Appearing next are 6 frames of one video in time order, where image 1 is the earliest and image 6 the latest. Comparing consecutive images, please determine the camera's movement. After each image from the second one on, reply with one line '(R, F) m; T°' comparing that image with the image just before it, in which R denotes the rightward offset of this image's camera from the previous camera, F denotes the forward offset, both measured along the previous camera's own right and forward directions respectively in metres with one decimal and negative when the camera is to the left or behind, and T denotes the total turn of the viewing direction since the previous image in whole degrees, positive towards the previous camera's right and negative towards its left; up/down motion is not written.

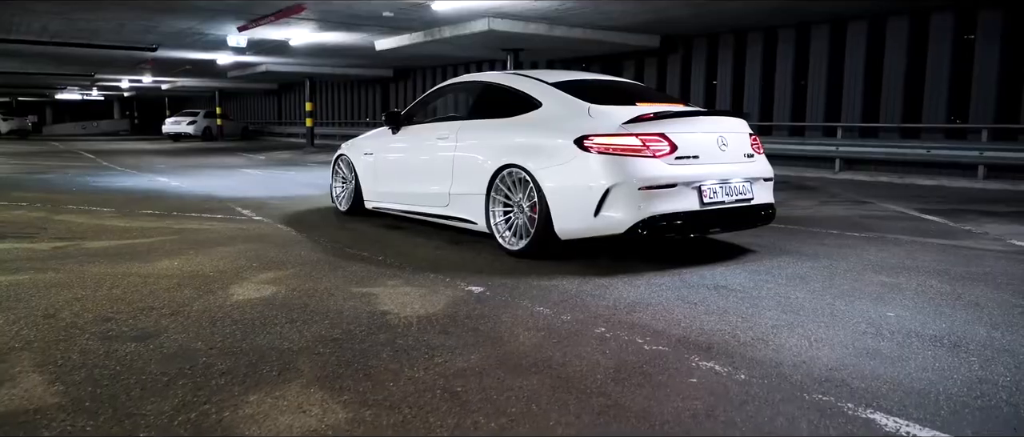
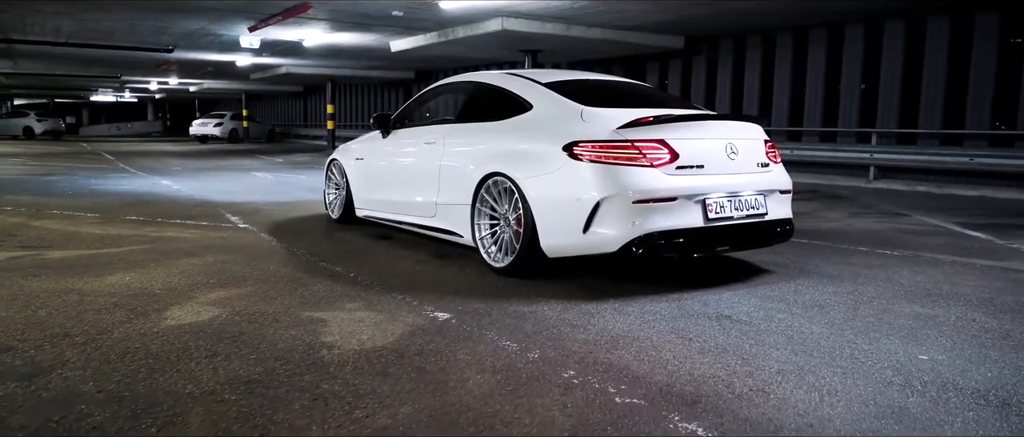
(+0.4, +0.7) m; -2°
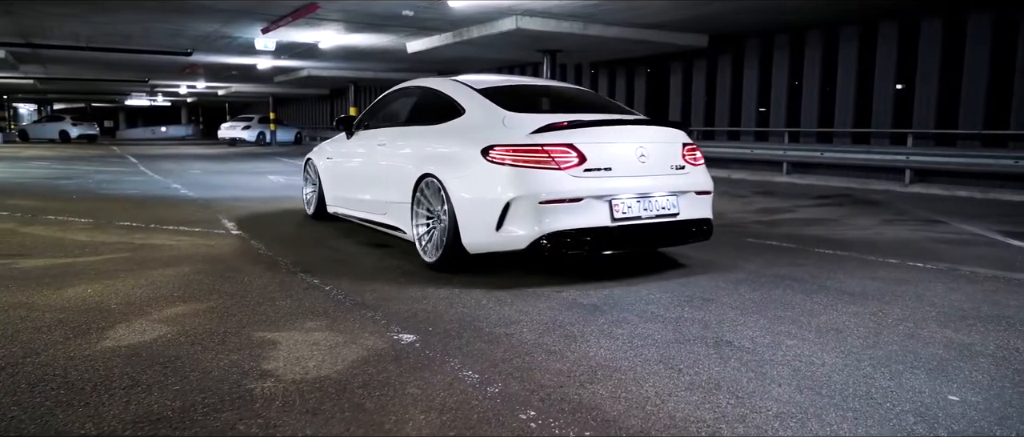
(+0.3, +0.5) m; -2°
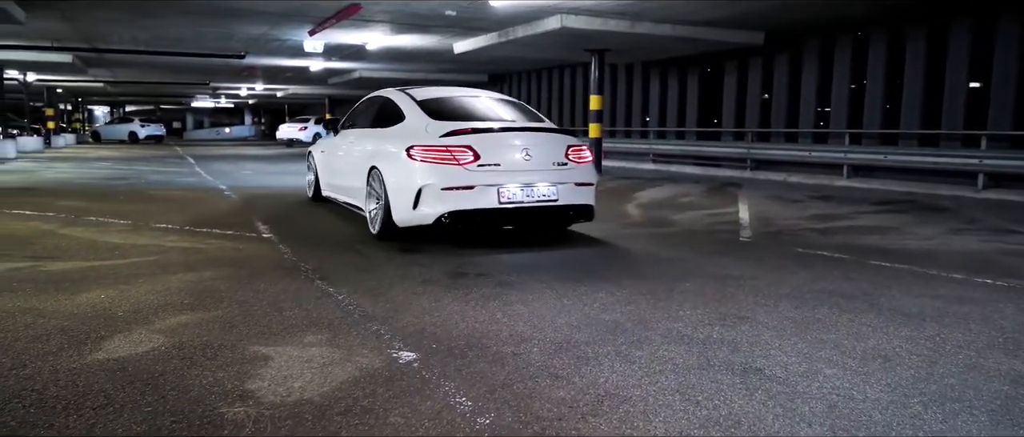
(+0.2, +0.3) m; -4°
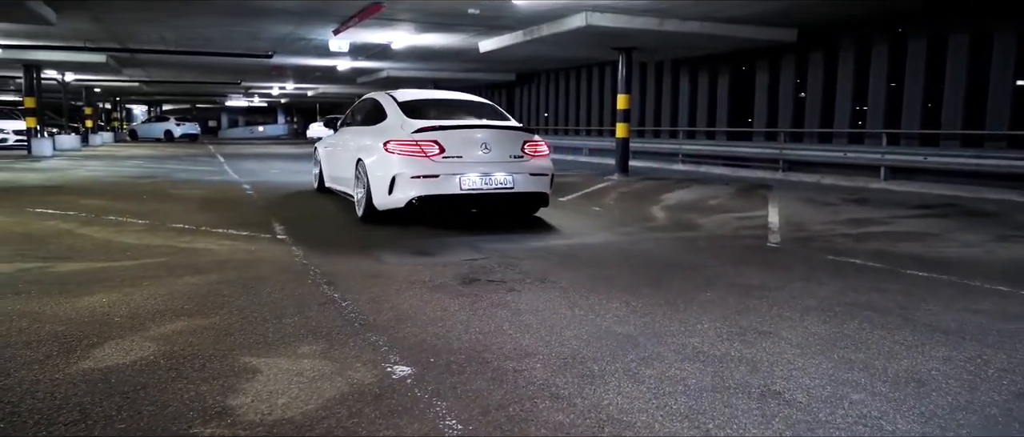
(+0.1, +0.2) m; -2°
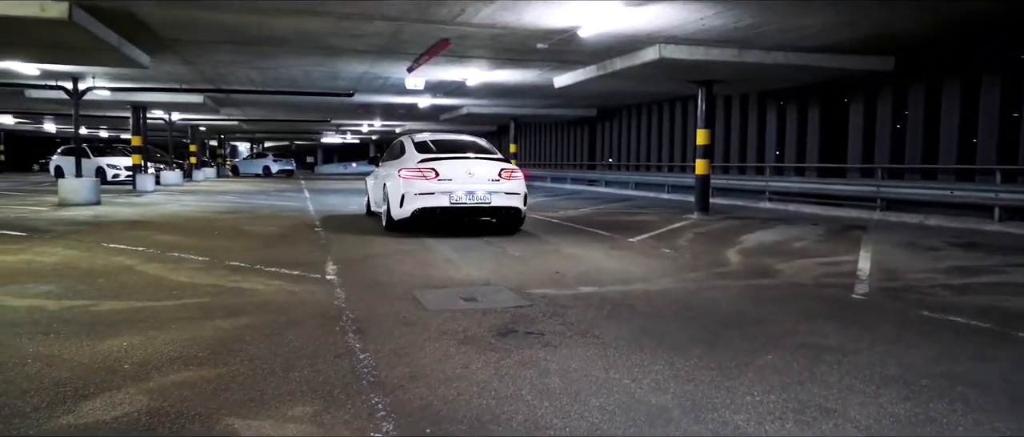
(+0.4, +0.5) m; -7°
